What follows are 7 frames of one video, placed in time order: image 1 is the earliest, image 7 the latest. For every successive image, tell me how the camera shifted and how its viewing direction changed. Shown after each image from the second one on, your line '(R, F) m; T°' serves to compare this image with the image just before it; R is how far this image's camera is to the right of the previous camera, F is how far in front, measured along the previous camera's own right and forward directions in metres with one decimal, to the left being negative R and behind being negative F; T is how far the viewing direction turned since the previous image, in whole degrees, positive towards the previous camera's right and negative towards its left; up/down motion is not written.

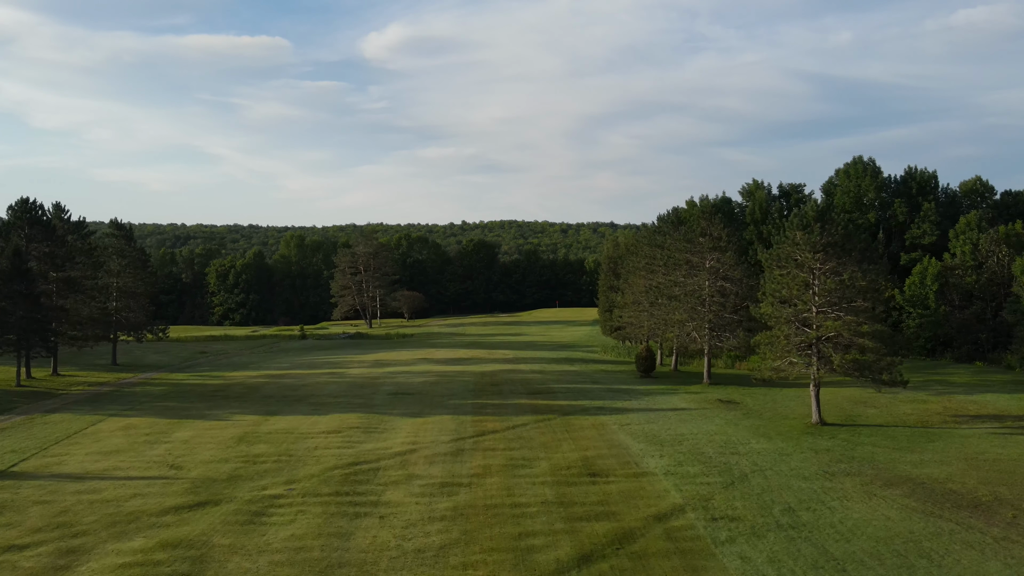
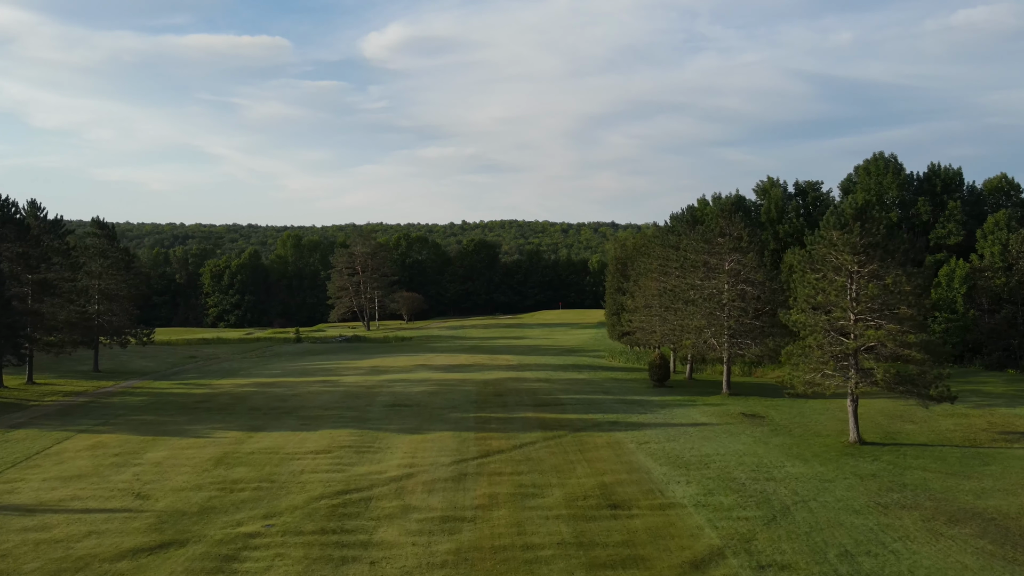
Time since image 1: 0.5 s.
(-0.1, +1.8) m; 0°
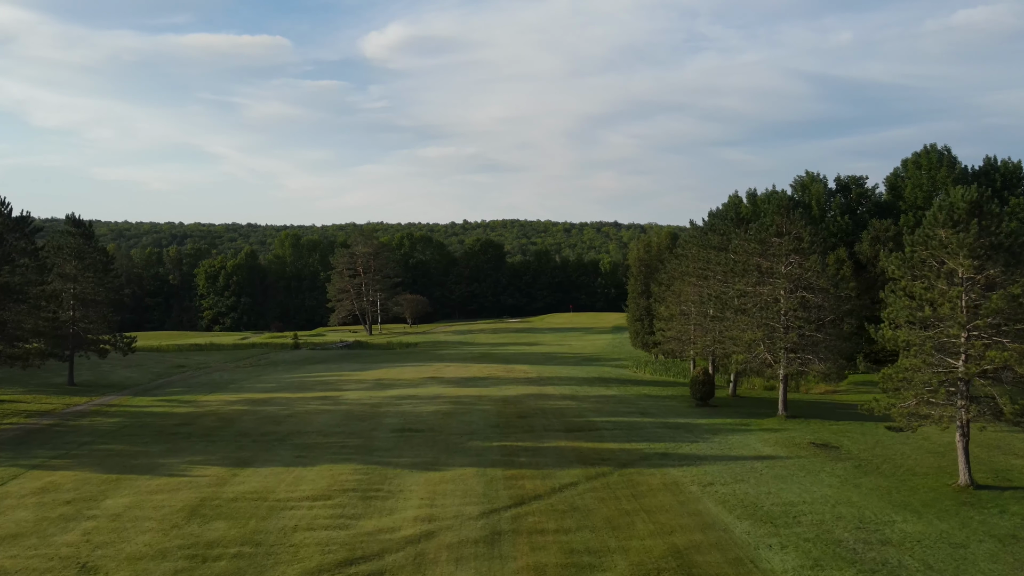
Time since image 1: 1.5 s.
(-0.6, +3.1) m; 0°
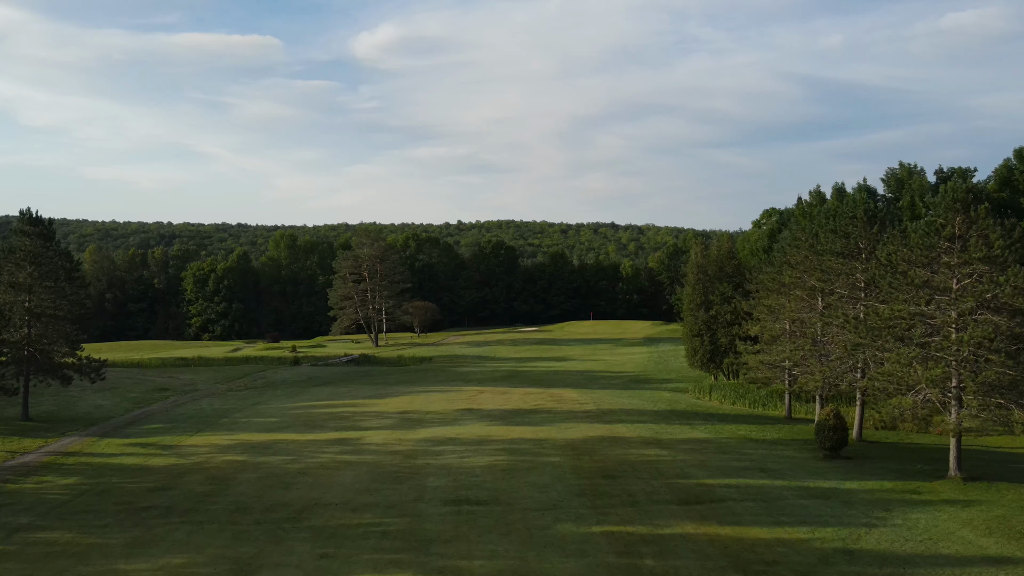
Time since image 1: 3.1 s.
(-1.6, +5.4) m; +1°
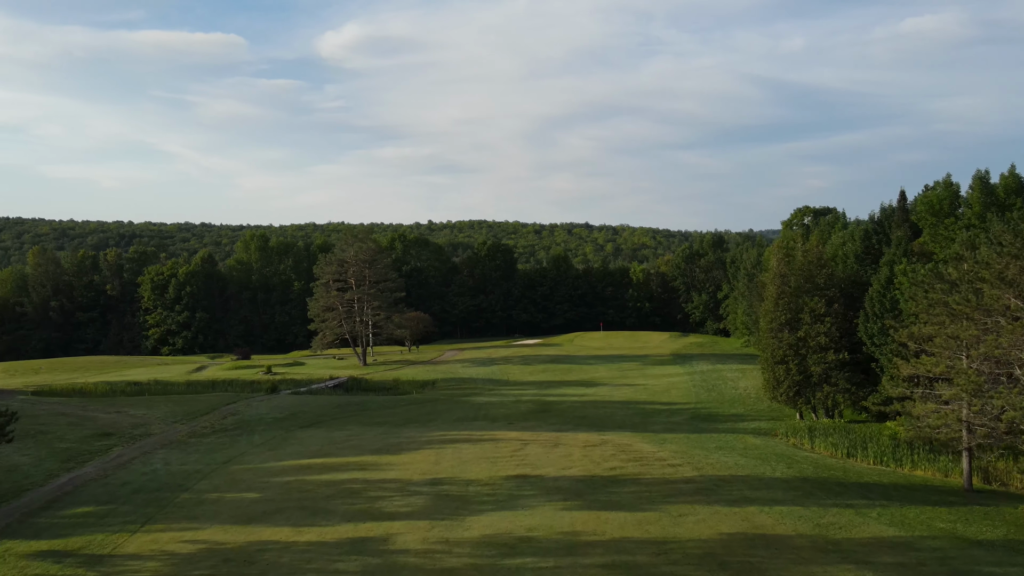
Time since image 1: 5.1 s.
(-1.9, +6.8) m; +2°
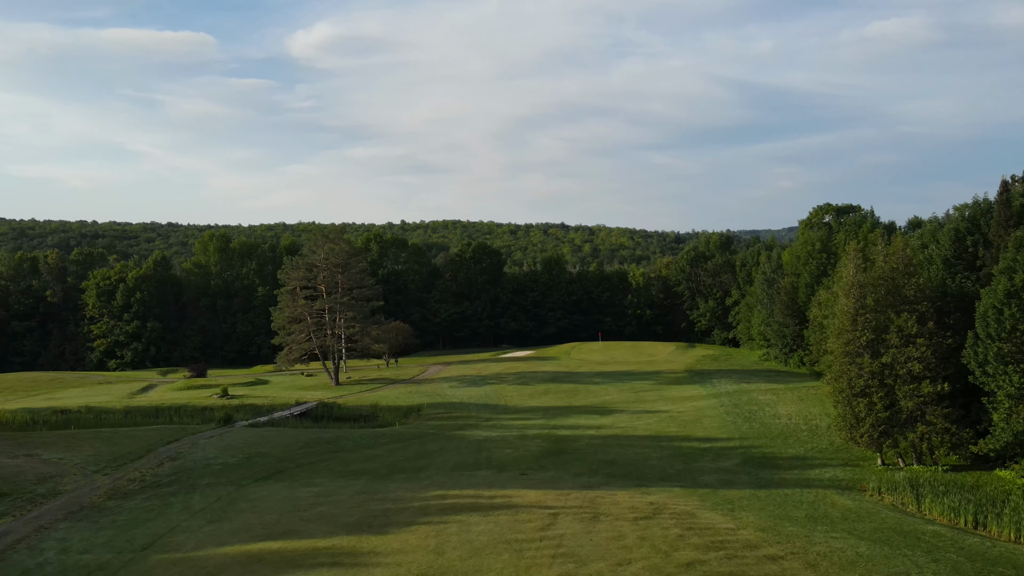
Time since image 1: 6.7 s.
(-0.9, +5.6) m; +2°
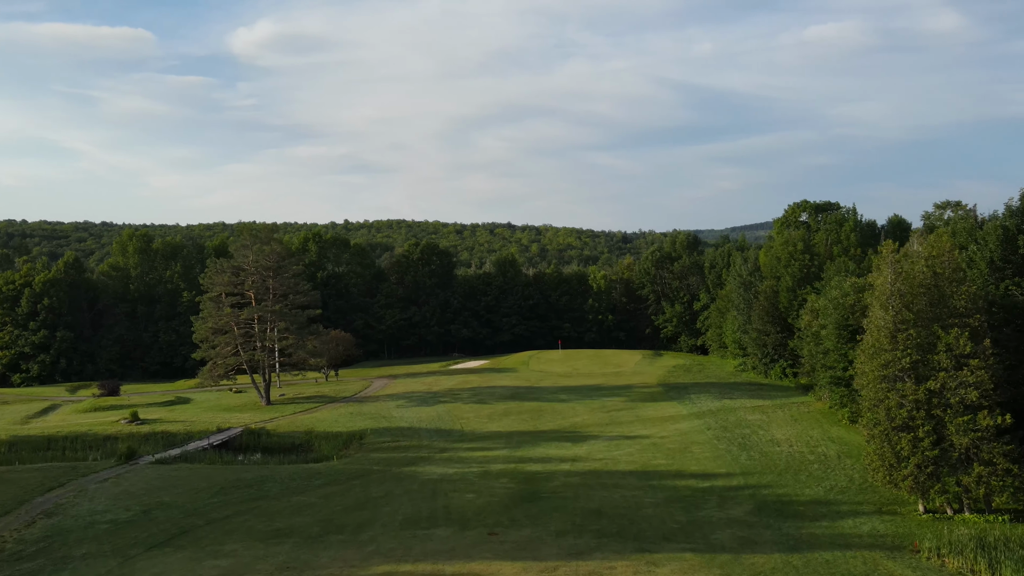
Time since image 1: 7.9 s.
(-0.3, +4.2) m; +3°
